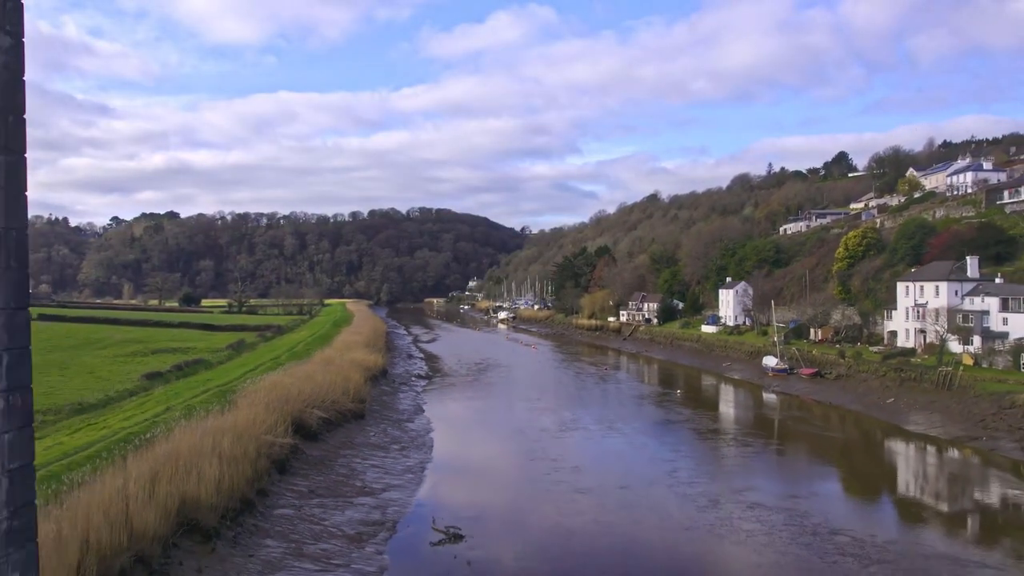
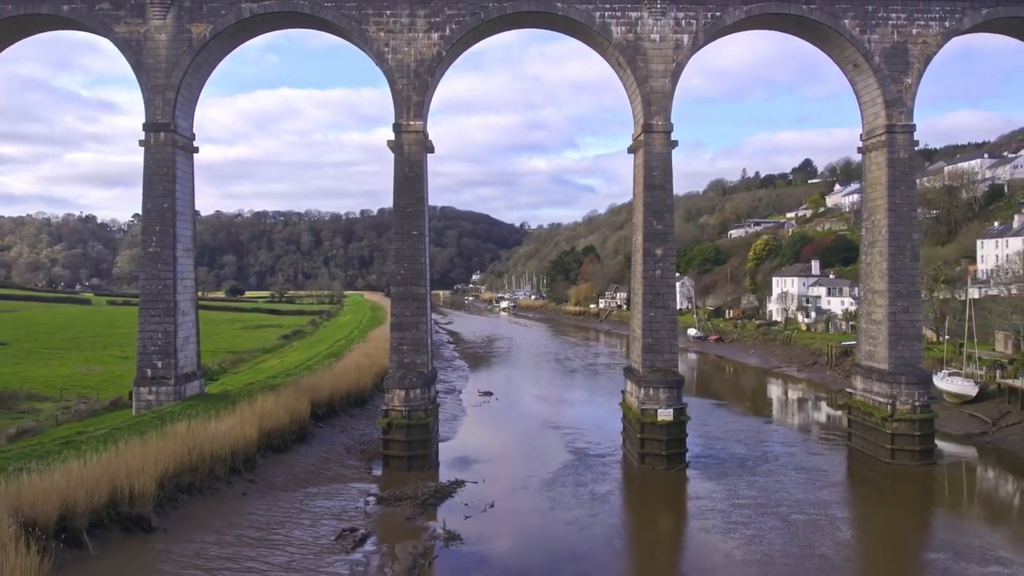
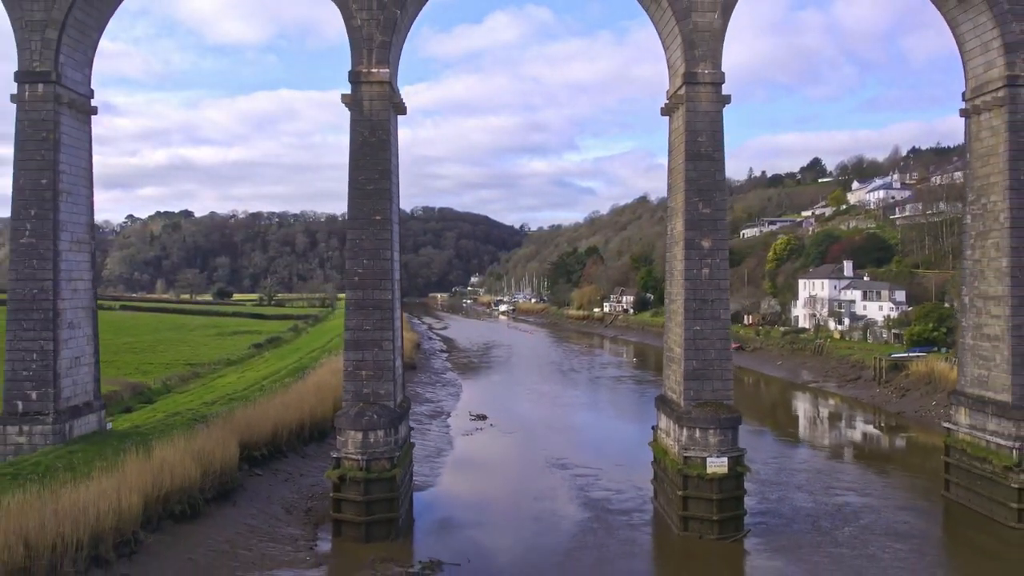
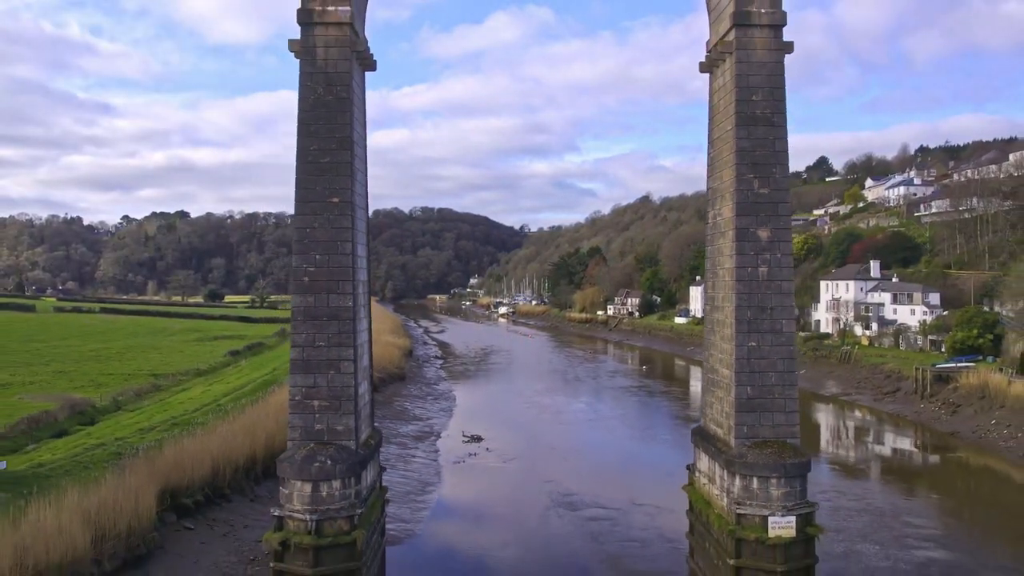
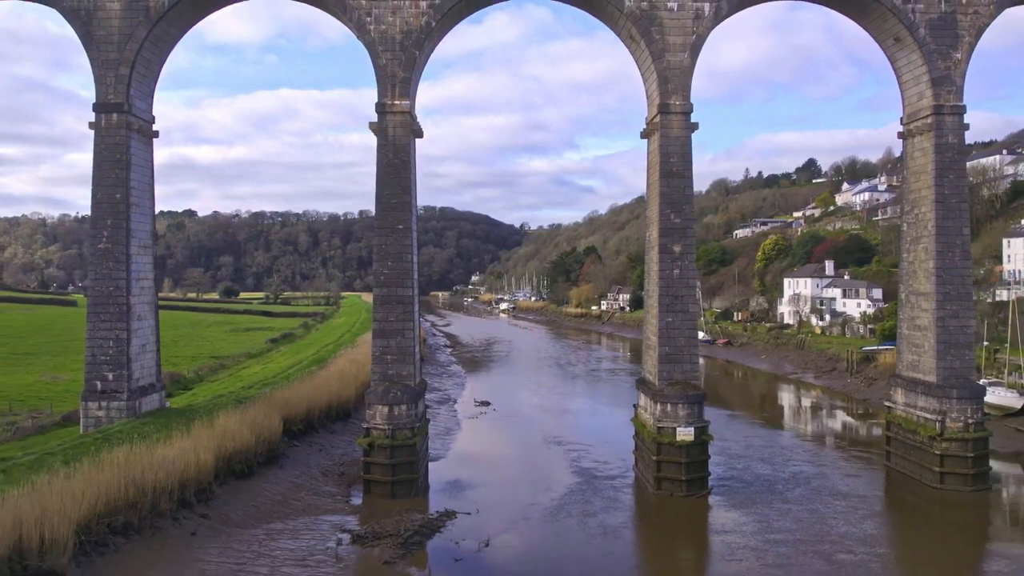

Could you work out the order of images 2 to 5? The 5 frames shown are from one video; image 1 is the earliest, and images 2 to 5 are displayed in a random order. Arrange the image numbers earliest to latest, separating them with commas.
4, 3, 5, 2
